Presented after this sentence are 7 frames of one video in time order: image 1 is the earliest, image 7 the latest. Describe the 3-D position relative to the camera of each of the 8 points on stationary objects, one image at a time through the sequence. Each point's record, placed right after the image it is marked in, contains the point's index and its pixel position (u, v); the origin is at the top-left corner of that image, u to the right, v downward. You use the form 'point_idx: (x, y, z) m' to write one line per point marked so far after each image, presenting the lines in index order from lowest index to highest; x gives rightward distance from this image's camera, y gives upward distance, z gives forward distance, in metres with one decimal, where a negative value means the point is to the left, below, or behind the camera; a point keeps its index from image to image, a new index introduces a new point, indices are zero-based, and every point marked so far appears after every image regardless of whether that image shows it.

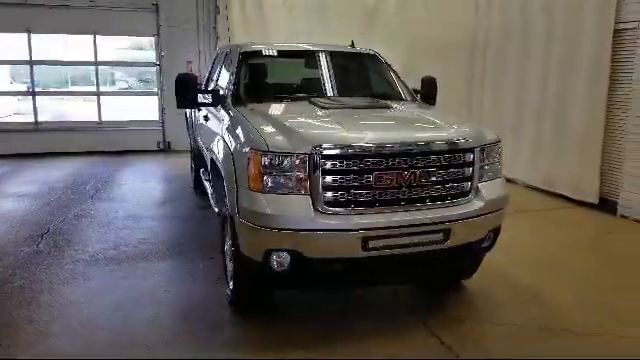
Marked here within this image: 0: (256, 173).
0: (-0.3, 0.0, +2.7) m
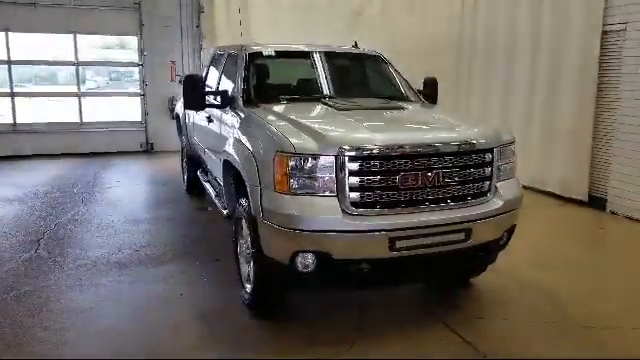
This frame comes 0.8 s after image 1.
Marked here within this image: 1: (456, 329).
0: (-0.2, 0.0, +2.7) m
1: (+0.8, -0.8, +3.1) m
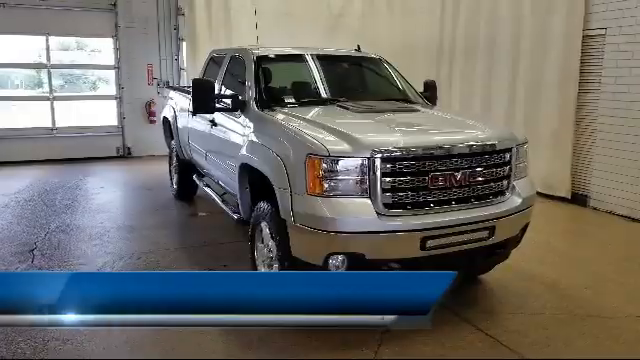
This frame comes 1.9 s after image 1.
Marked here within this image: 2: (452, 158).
0: (0.0, 0.0, +2.8) m
1: (+0.9, -0.8, +3.2) m
2: (+0.7, +0.1, +2.9) m
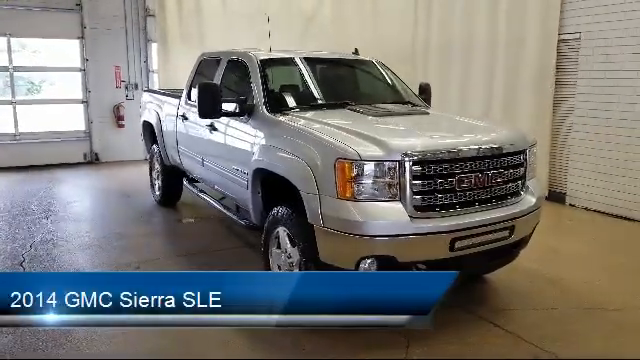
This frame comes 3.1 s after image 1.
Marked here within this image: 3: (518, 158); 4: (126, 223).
0: (+0.1, 0.0, +2.8) m
1: (+1.1, -0.9, +3.3) m
2: (+0.8, +0.1, +3.0) m
3: (+1.2, +0.1, +3.2) m
4: (-2.0, -0.4, +5.5) m
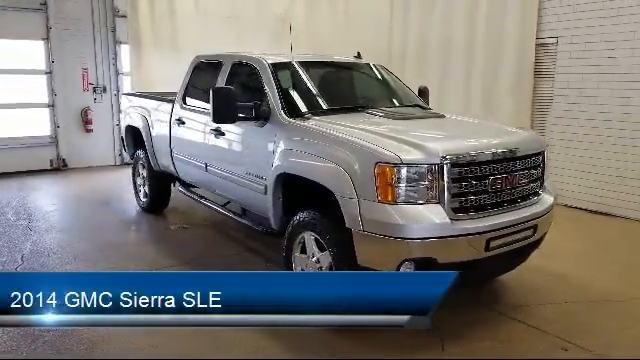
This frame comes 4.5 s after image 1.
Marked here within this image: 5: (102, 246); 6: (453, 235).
0: (+0.3, 0.0, +2.8) m
1: (+1.2, -0.9, +3.4) m
2: (+1.0, +0.1, +3.0) m
3: (+1.3, +0.1, +3.3) m
4: (-2.0, -0.5, +5.3) m
5: (-1.9, -0.6, +4.7) m
6: (+0.7, -0.3, +2.8) m
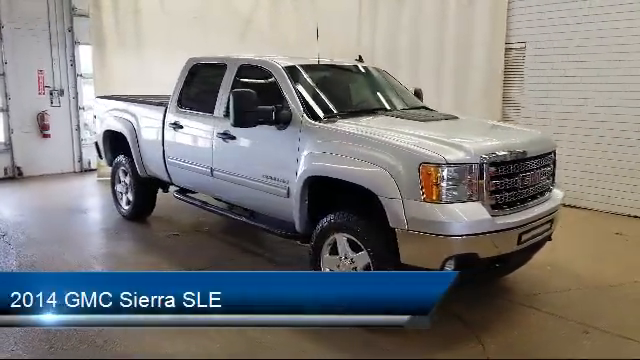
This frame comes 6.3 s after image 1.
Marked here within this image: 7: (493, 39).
0: (+0.6, 0.0, +2.9) m
1: (+1.4, -0.8, +3.6) m
2: (+1.2, +0.1, +3.2) m
3: (+1.5, +0.1, +3.5) m
4: (-2.1, -0.5, +5.1) m
5: (-1.9, -0.7, +4.5) m
6: (+0.9, -0.3, +2.9) m
7: (+2.0, +1.7, +6.4) m
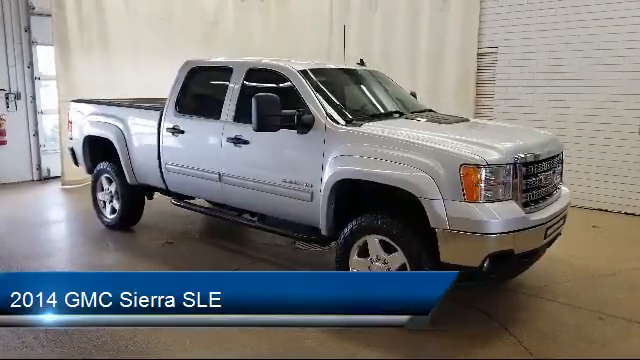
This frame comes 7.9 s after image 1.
0: (+0.8, 0.0, +3.0) m
1: (+1.6, -0.8, +3.8) m
2: (+1.4, +0.1, +3.4) m
3: (+1.6, +0.2, +3.7) m
4: (-2.1, -0.6, +4.8) m
5: (-1.8, -0.7, +4.3) m
6: (+1.2, -0.3, +3.1) m
7: (+1.8, +1.7, +6.7) m
